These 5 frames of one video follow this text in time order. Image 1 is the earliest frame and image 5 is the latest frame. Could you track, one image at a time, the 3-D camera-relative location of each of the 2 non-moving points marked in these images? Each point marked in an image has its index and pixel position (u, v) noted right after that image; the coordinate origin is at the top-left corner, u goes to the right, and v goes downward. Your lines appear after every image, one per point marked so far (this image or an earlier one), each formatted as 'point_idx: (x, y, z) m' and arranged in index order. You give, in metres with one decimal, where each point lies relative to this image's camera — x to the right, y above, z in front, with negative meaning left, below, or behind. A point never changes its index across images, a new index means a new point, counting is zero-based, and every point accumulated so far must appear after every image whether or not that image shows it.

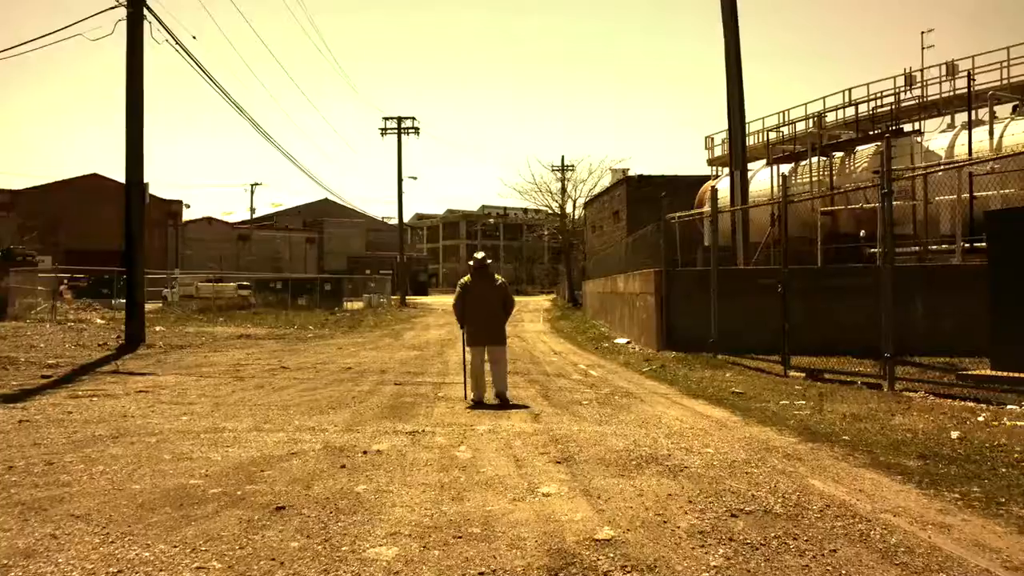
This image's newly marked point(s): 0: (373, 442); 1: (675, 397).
0: (-1.0, -1.1, +6.5) m
1: (+1.6, -1.1, +9.7) m
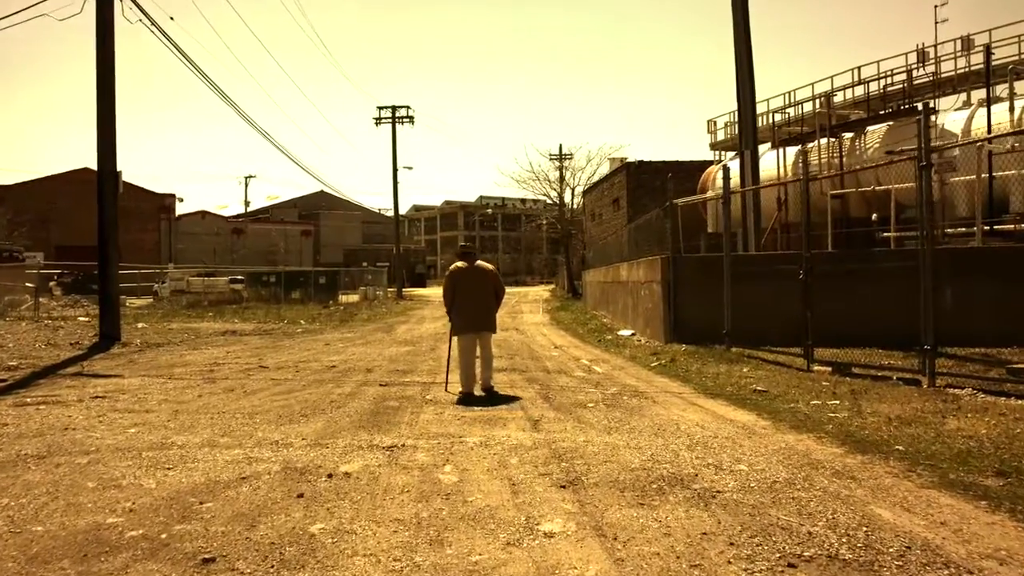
0: (-1.0, -1.0, +5.5) m
1: (+1.6, -1.0, +8.7) m
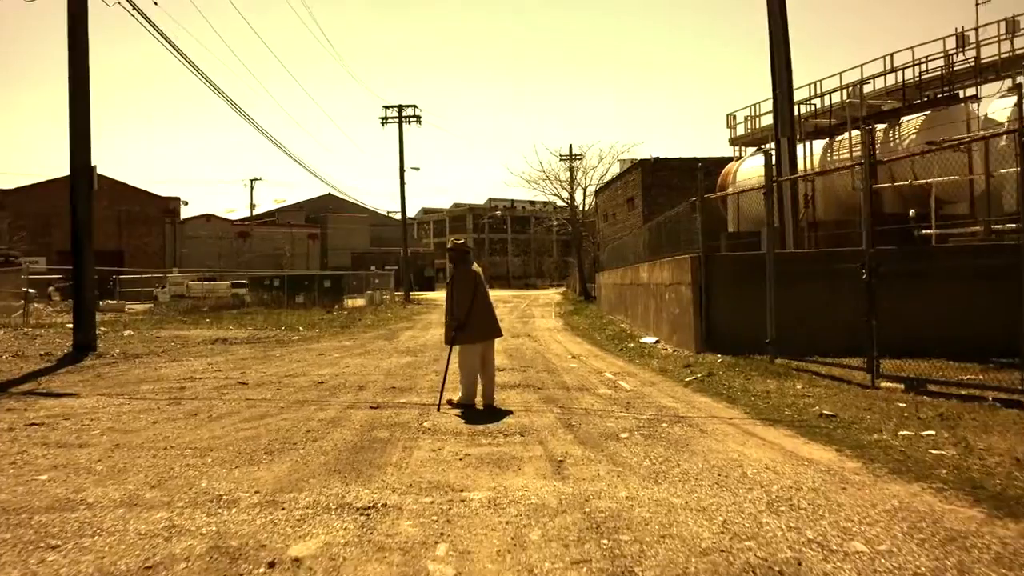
0: (-0.9, -1.0, +4.0) m
1: (+1.7, -1.0, +7.1) m
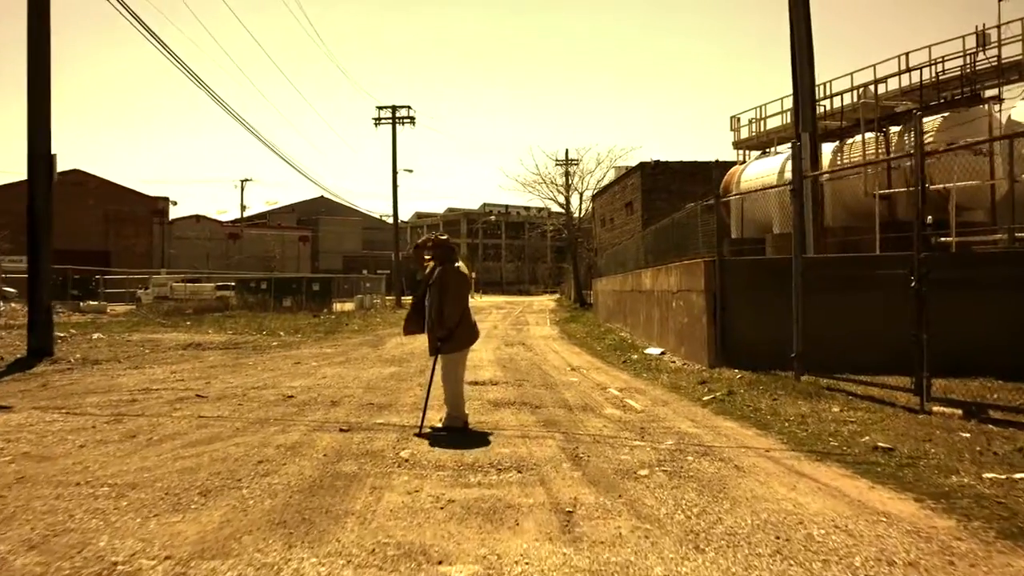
0: (-0.9, -1.0, +2.8) m
1: (+1.7, -1.1, +5.9) m
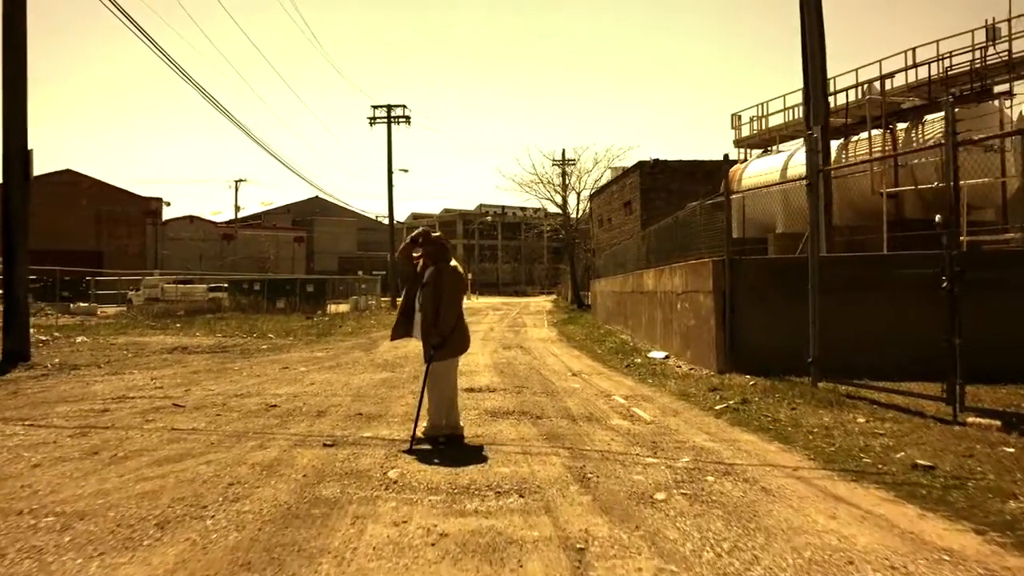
0: (-0.9, -1.0, +2.1) m
1: (+1.7, -1.1, +5.3) m
